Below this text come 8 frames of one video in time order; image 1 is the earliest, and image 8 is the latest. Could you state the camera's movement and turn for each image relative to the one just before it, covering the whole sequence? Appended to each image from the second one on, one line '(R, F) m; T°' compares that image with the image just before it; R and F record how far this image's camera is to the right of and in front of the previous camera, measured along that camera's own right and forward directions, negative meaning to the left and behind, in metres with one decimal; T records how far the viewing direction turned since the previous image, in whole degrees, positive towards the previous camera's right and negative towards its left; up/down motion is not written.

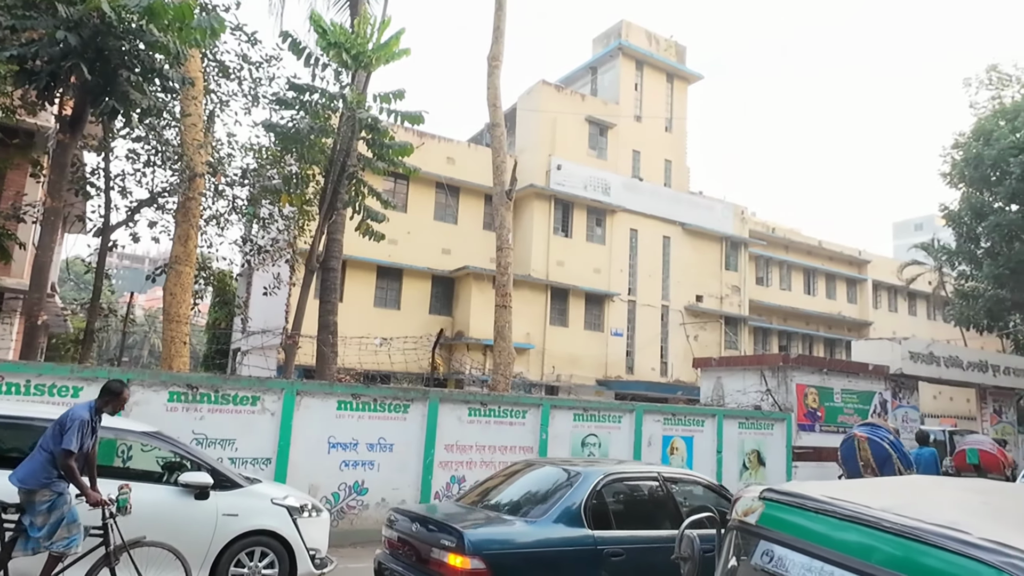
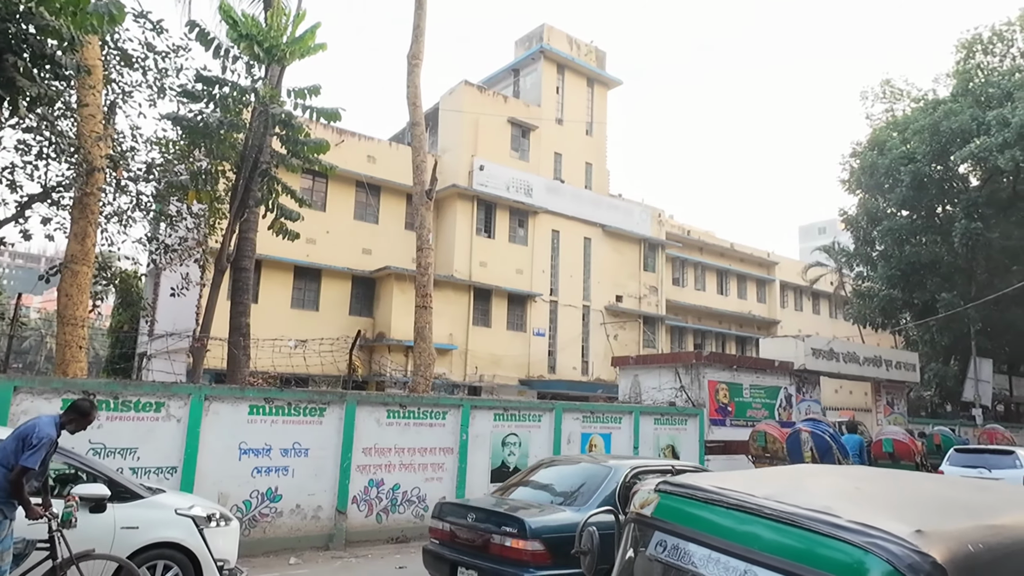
(+0.1, 0.0) m; +6°
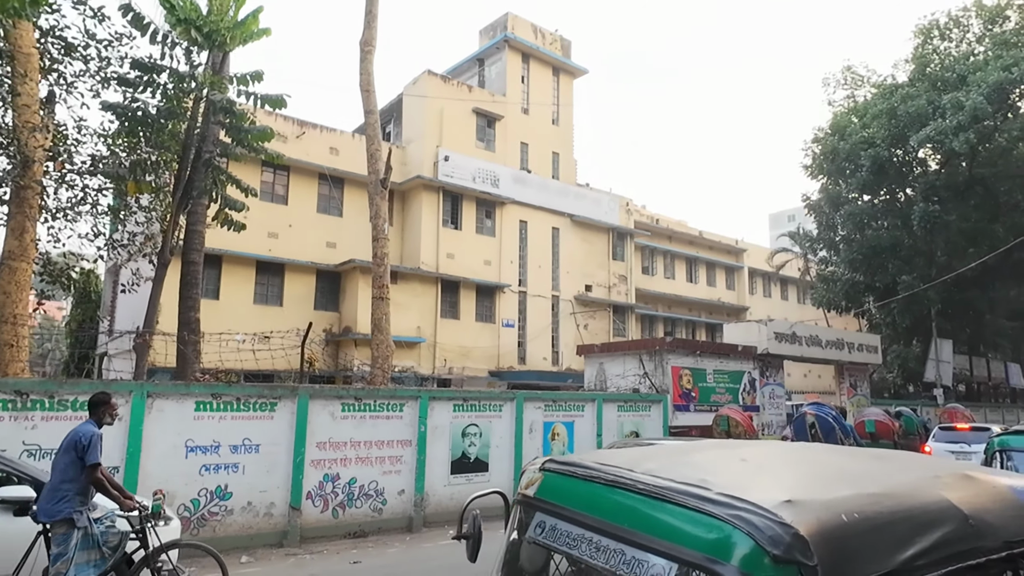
(+0.3, +0.1) m; +2°
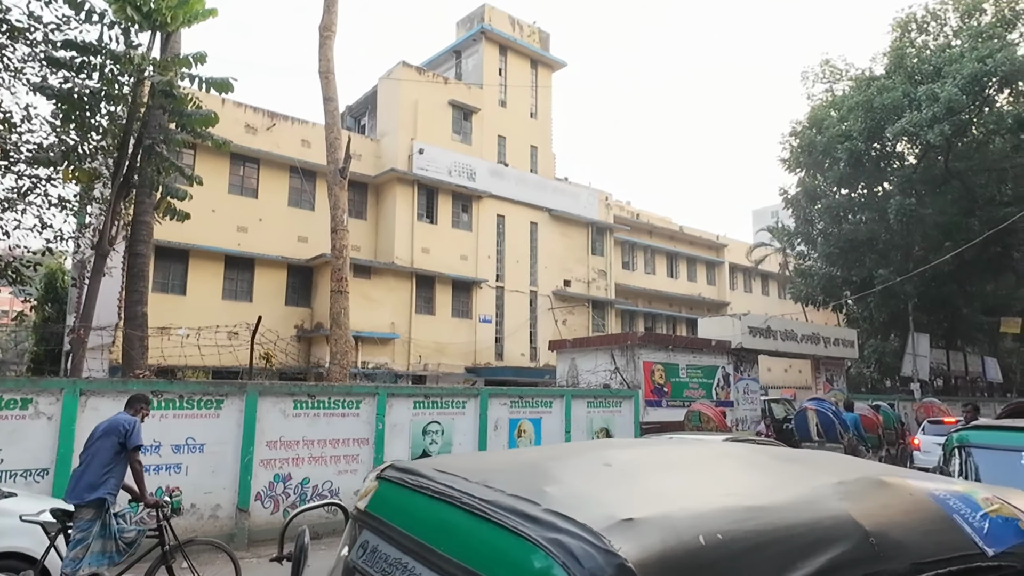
(+0.4, +0.3) m; +1°
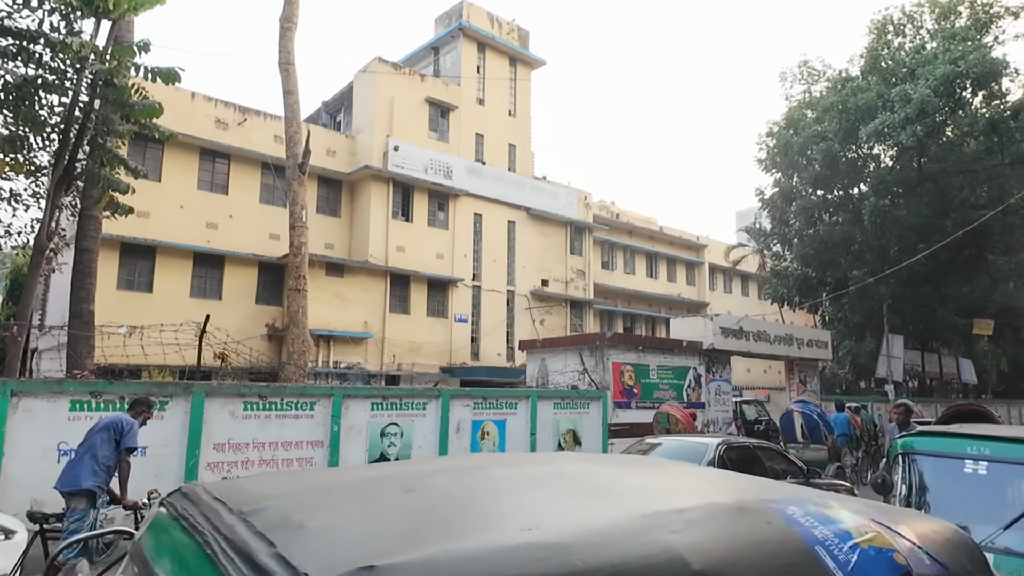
(+0.4, +0.2) m; +1°
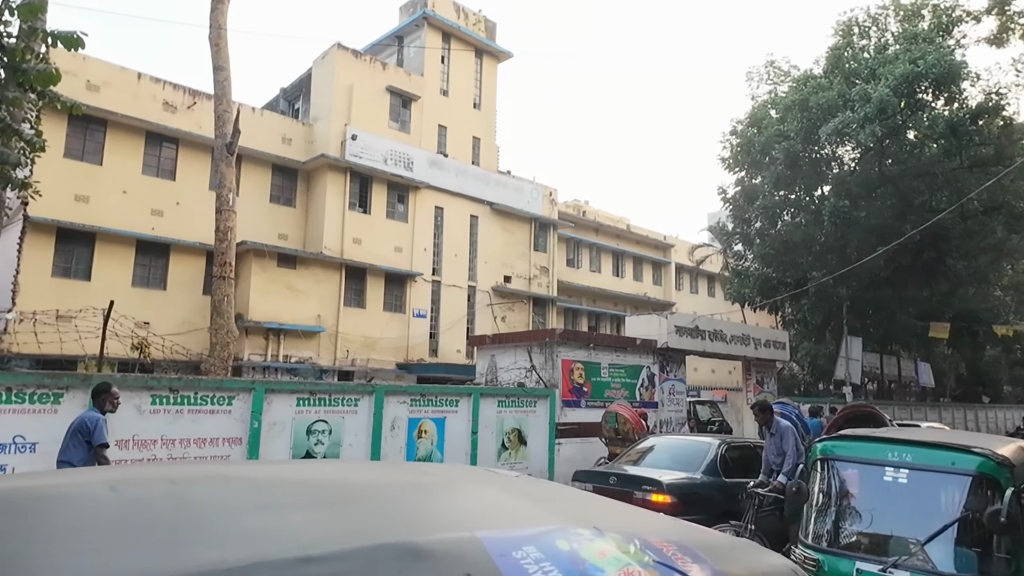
(+0.5, +0.5) m; +2°
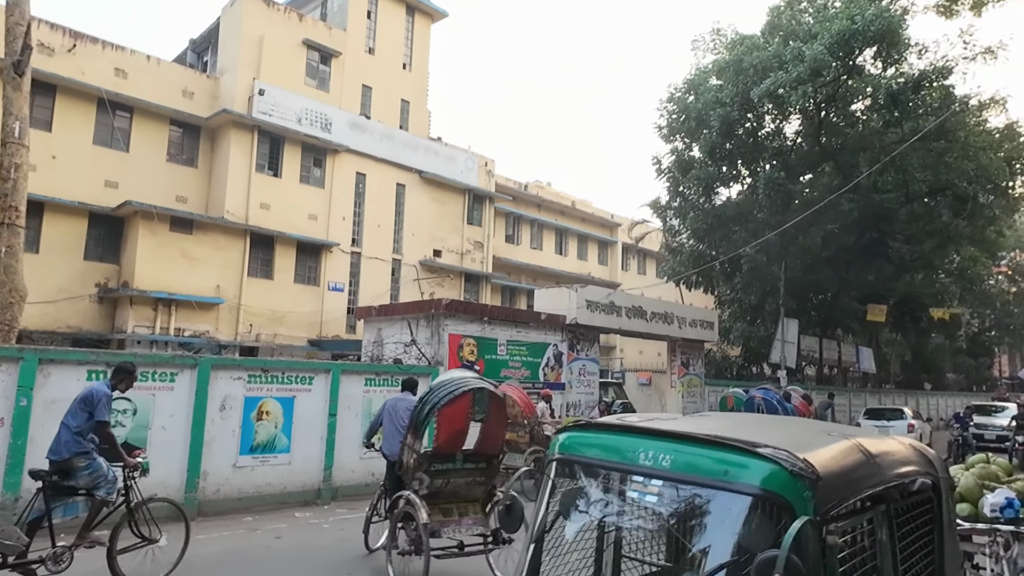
(+1.5, +1.4) m; +3°
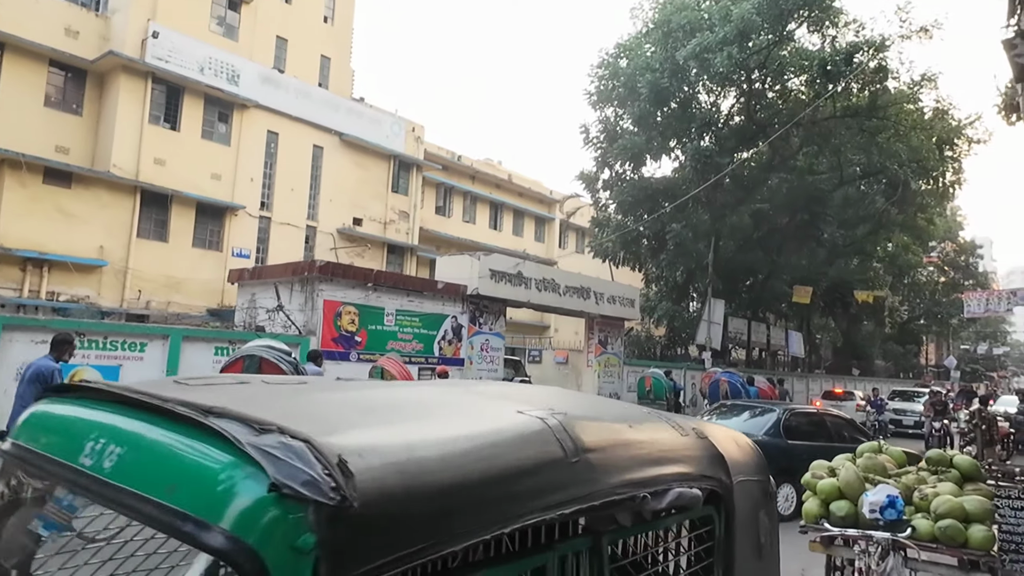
(+1.0, +1.1) m; +4°
